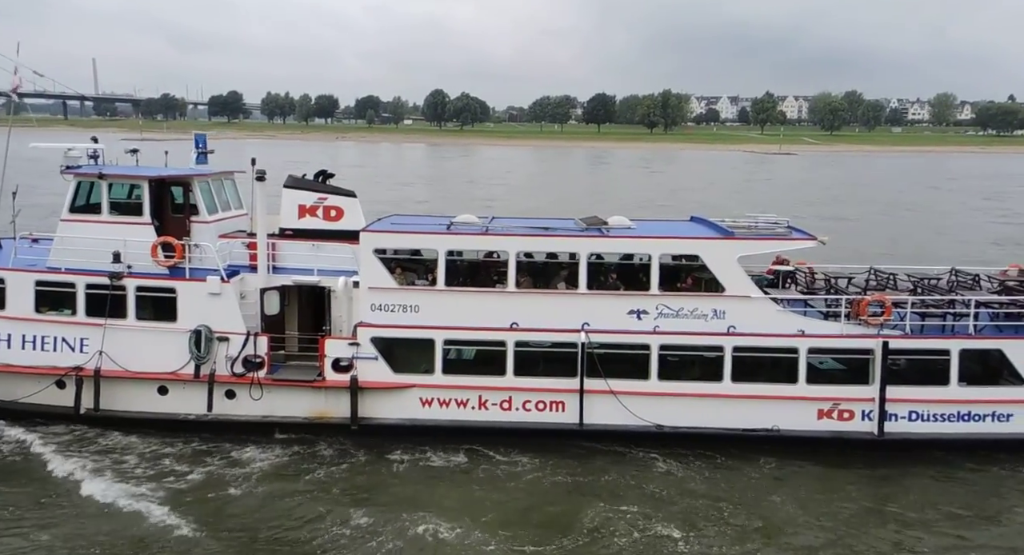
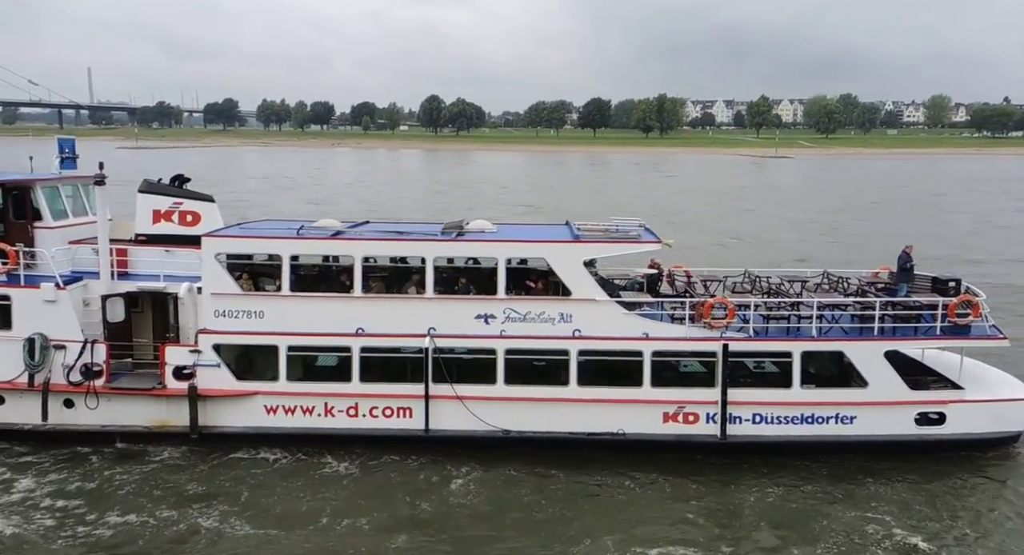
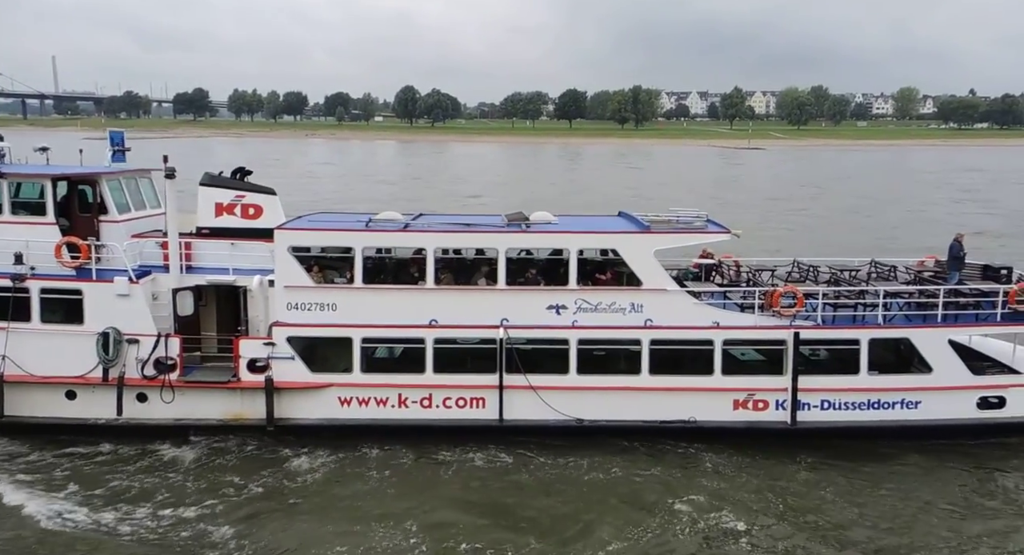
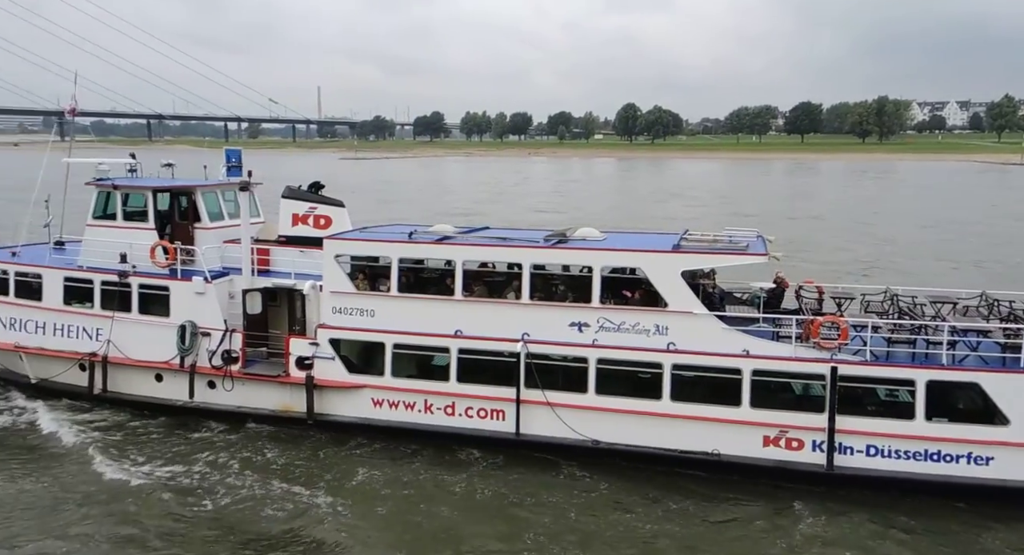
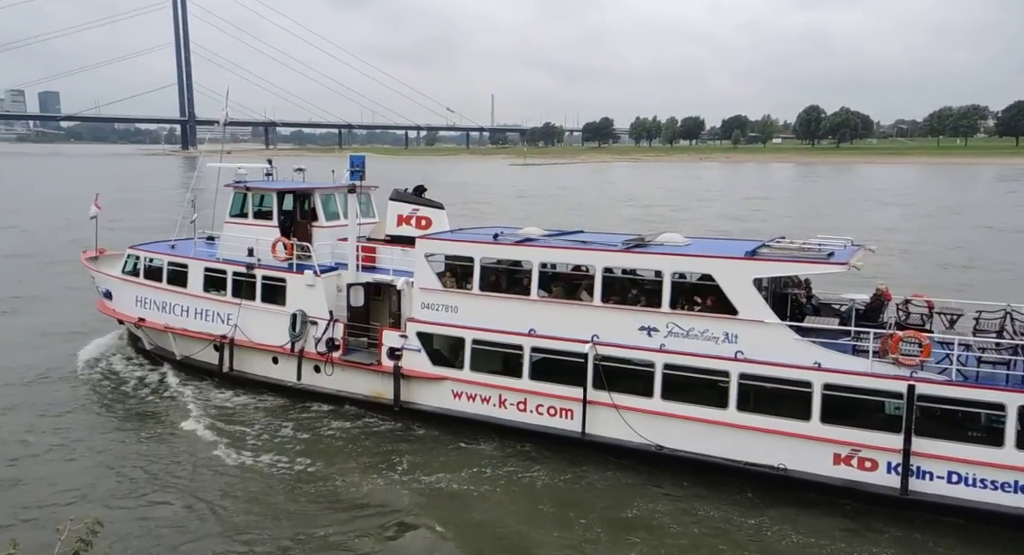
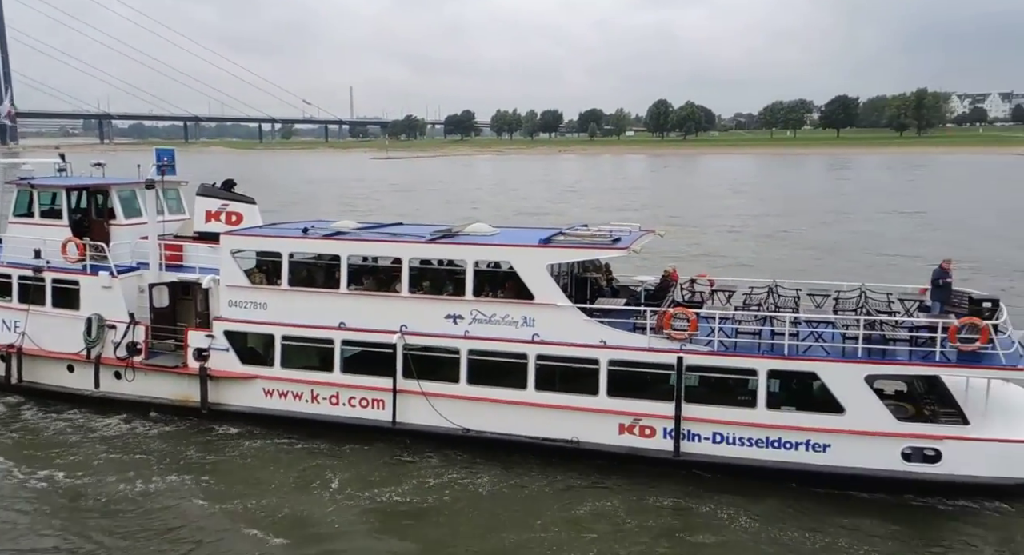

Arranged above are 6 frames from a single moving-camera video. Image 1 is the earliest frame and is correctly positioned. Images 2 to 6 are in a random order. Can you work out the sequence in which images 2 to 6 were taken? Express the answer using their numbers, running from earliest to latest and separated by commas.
3, 2, 4, 5, 6
